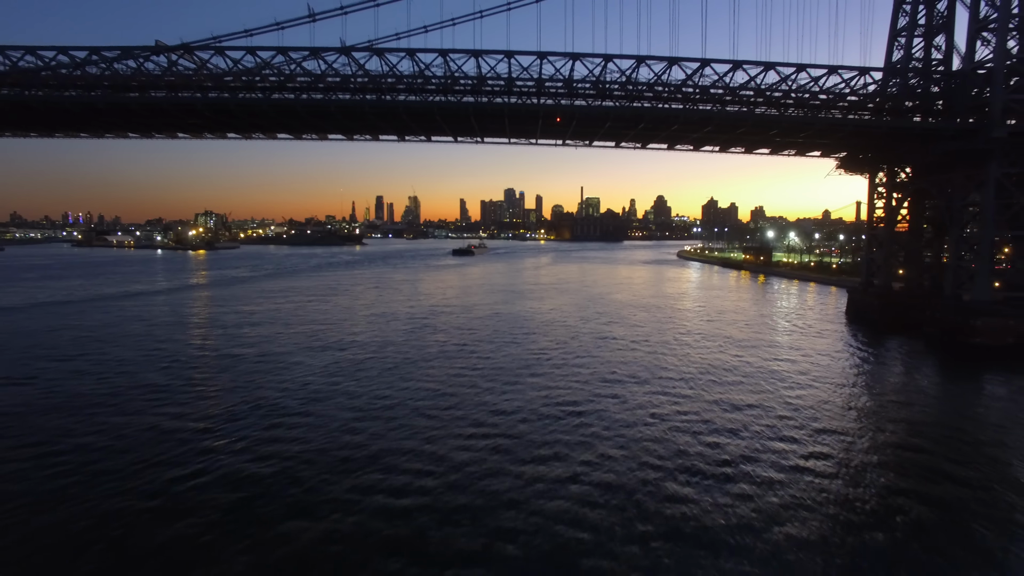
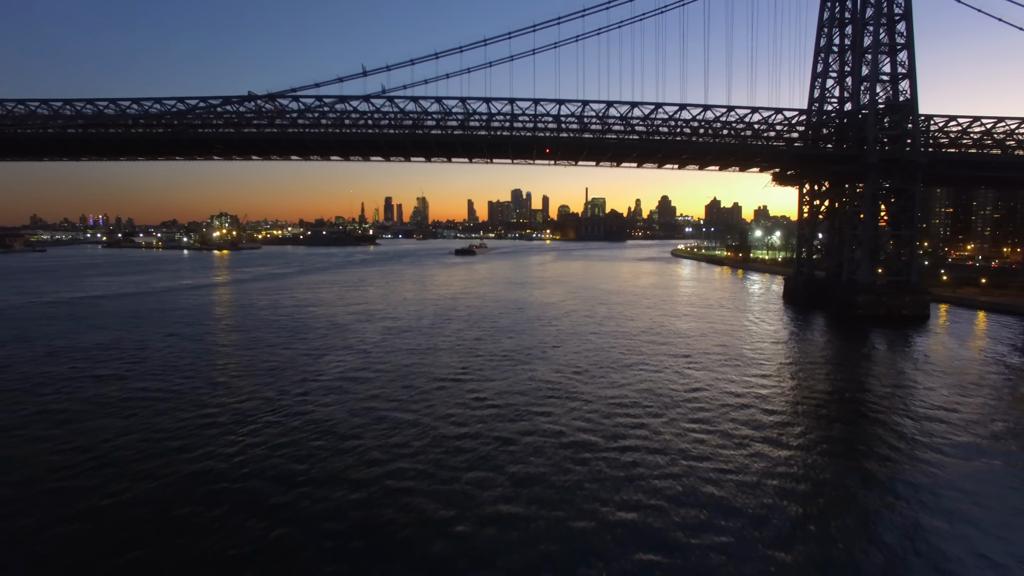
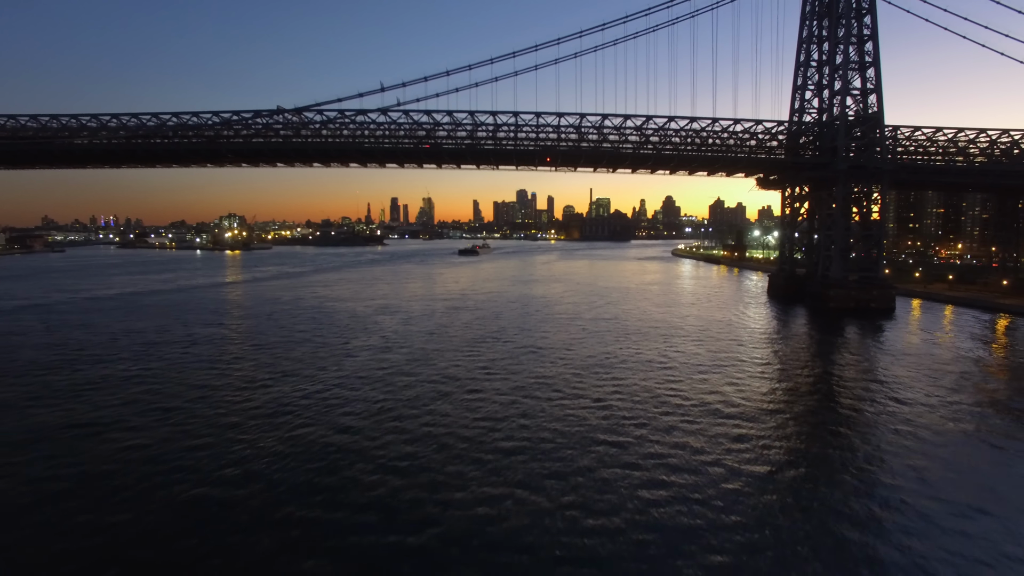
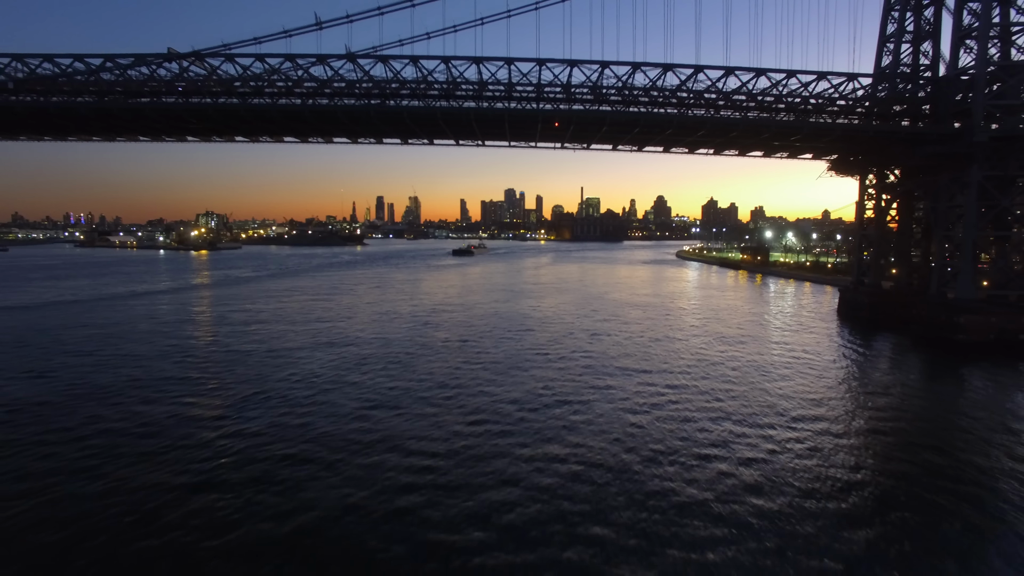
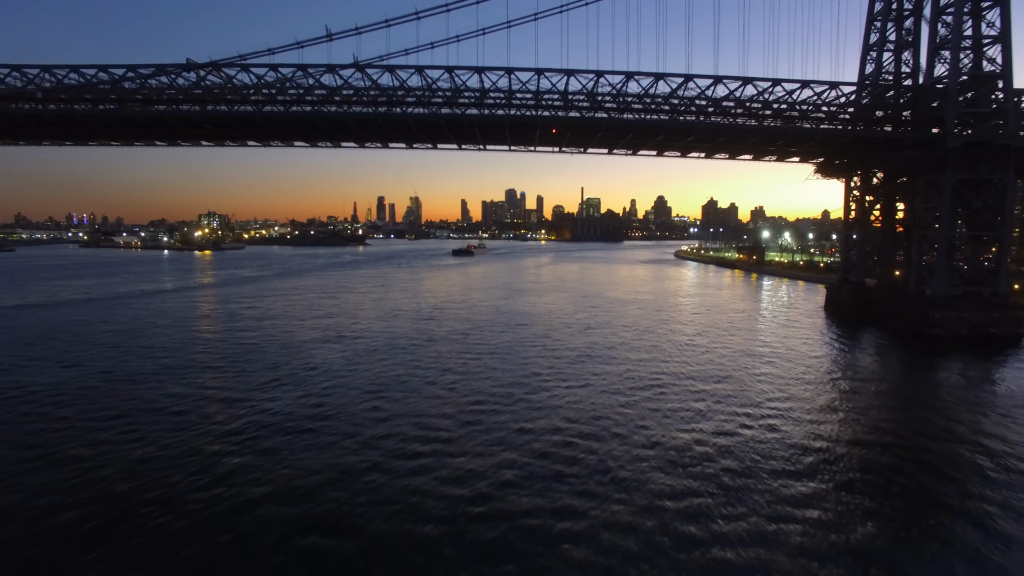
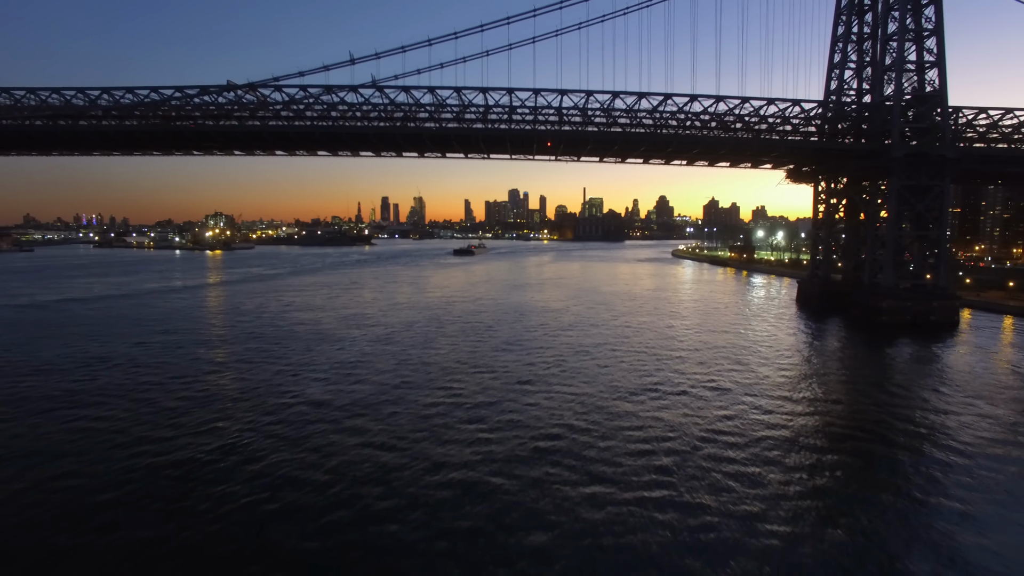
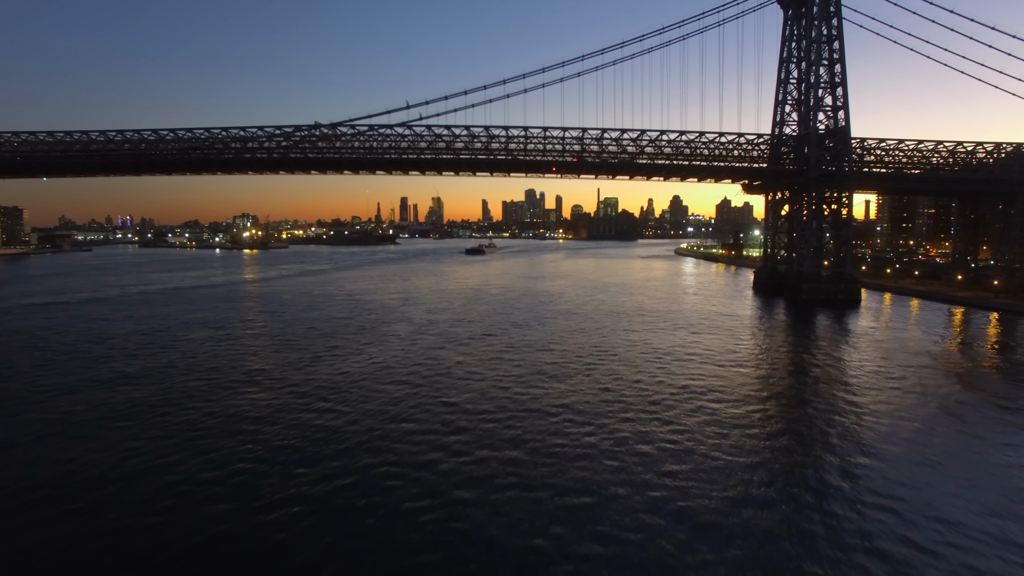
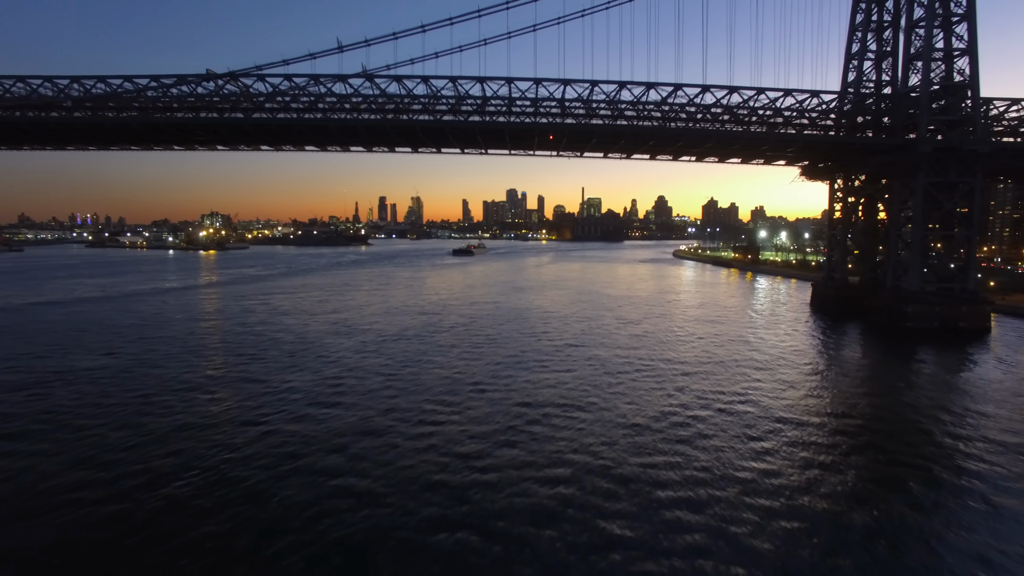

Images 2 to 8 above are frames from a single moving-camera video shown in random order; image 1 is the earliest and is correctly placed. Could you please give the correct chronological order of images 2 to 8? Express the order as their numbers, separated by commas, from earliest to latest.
4, 5, 8, 6, 2, 3, 7
